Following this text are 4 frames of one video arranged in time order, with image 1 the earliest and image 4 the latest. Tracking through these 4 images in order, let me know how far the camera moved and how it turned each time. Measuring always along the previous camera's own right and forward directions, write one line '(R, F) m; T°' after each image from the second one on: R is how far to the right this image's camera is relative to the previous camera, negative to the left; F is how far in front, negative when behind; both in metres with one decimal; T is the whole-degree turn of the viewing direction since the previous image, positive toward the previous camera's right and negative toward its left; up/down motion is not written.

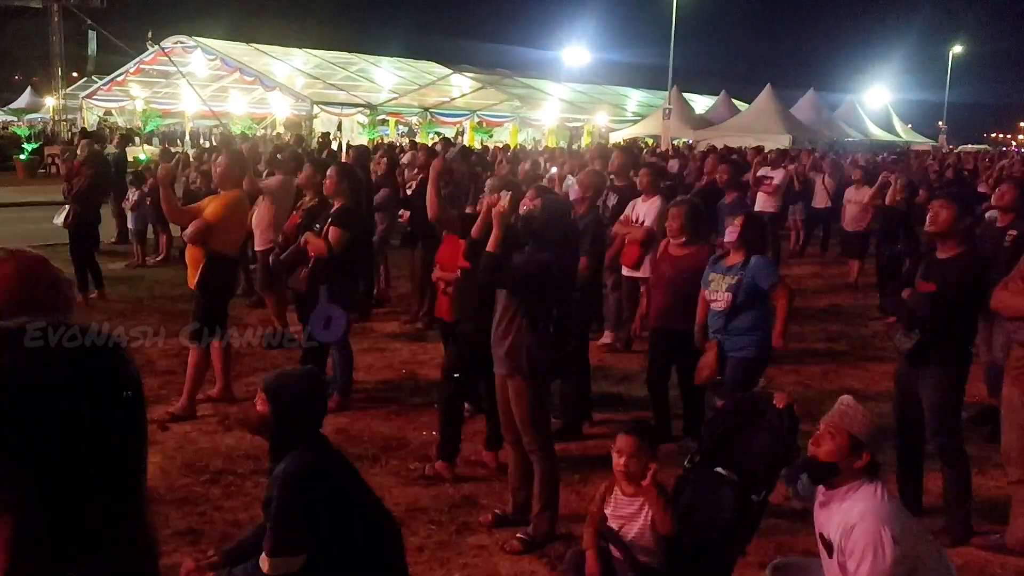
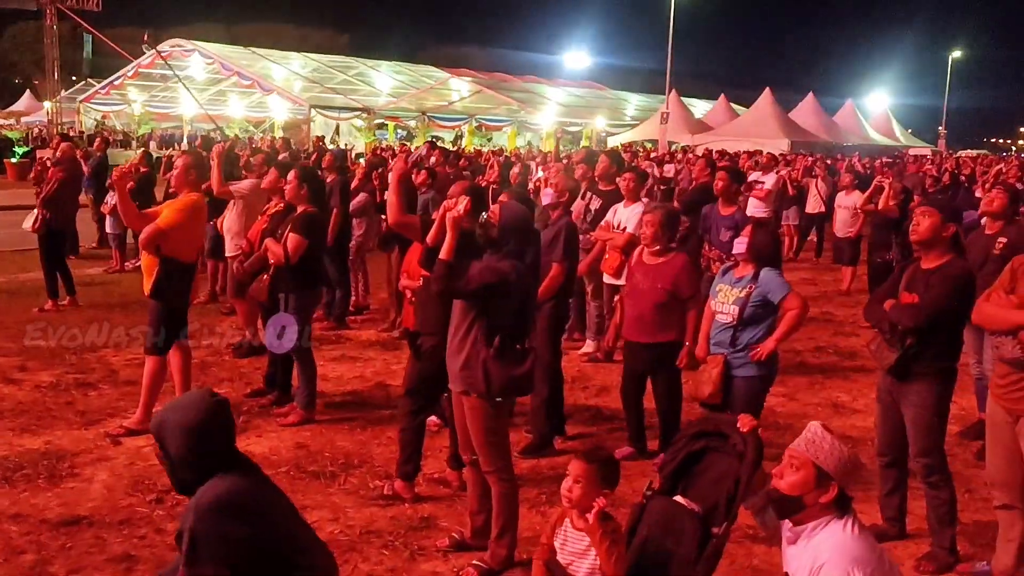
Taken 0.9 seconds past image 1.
(+0.2, +0.3) m; 0°
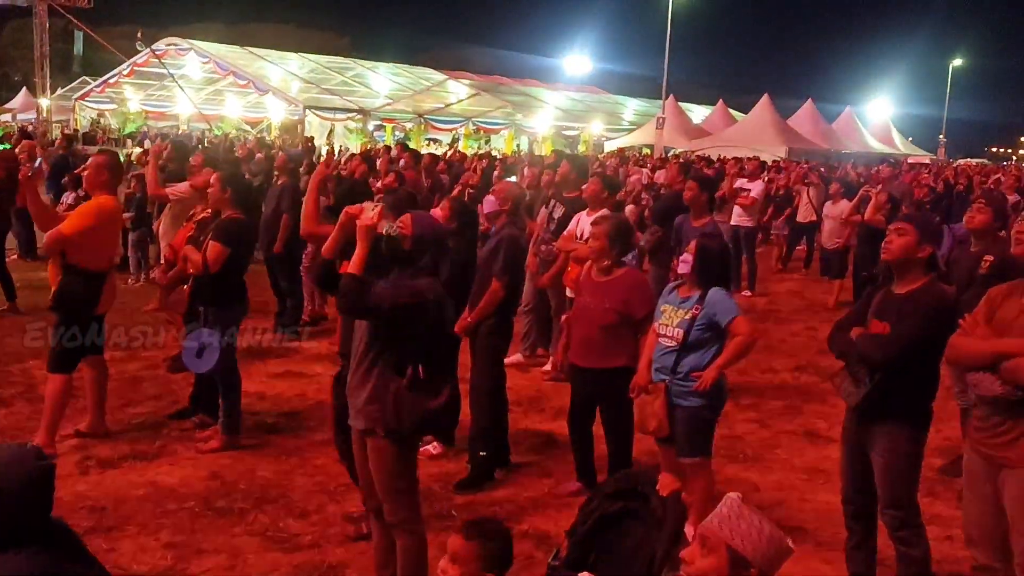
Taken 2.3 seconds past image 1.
(+0.3, +0.5) m; 0°
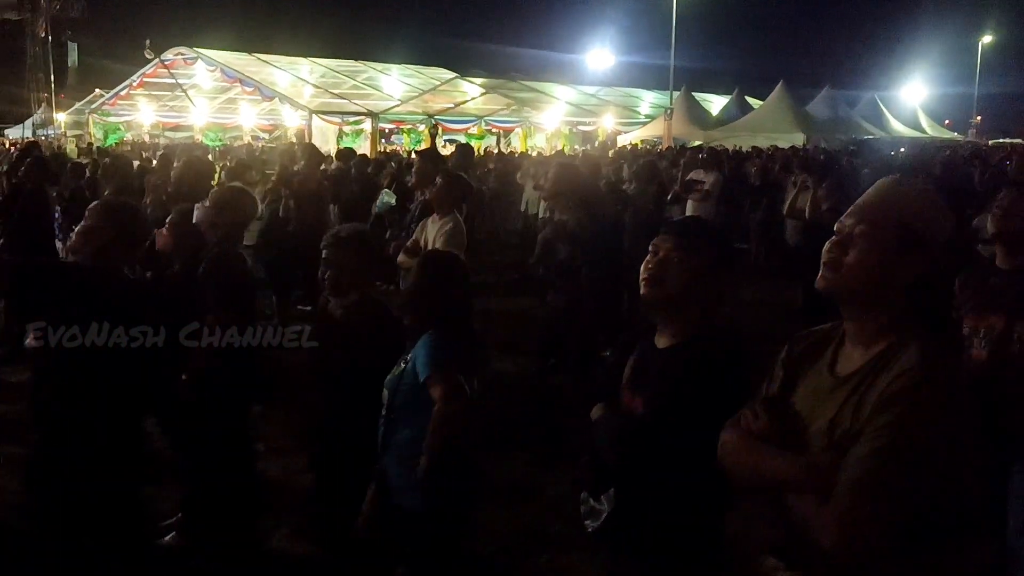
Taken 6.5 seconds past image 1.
(+1.3, +1.4) m; -2°
